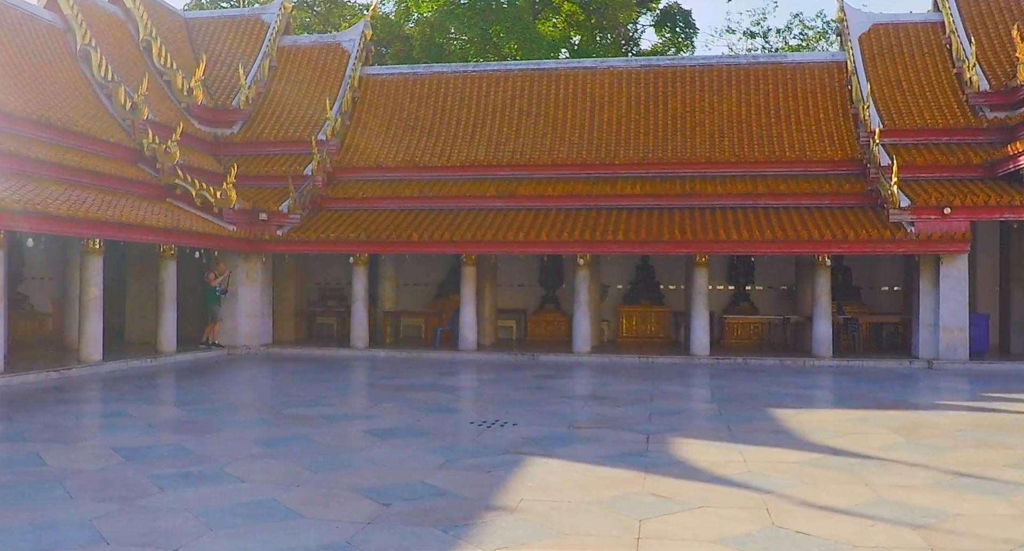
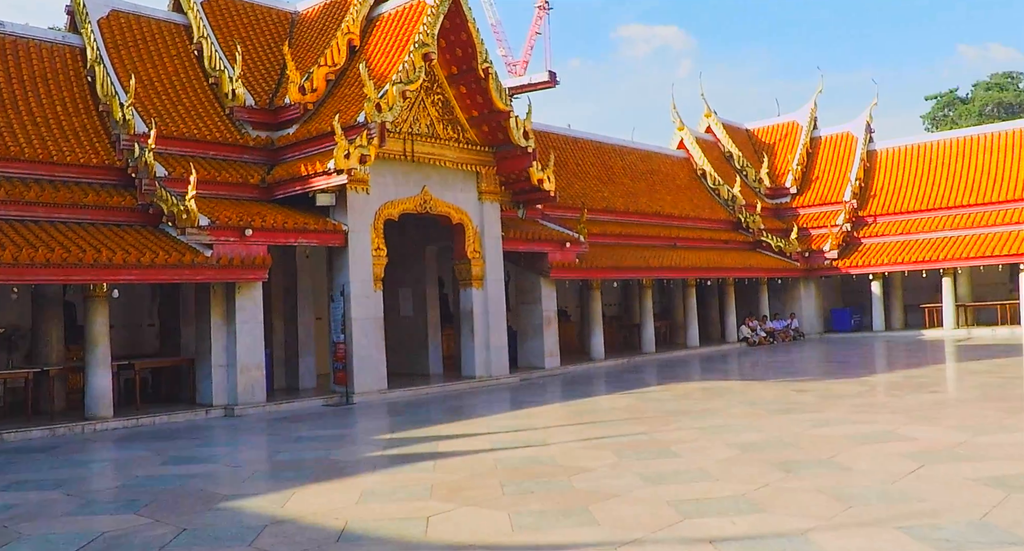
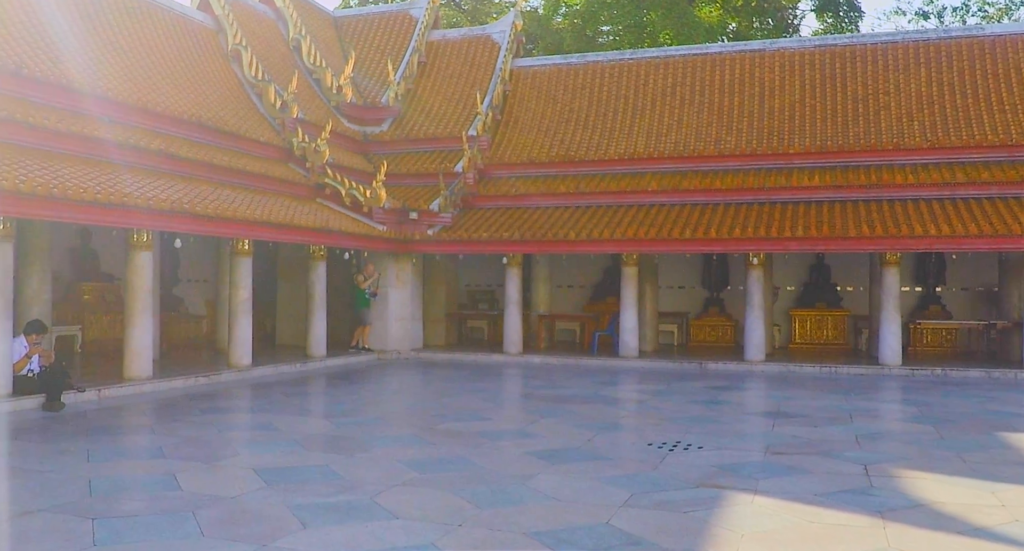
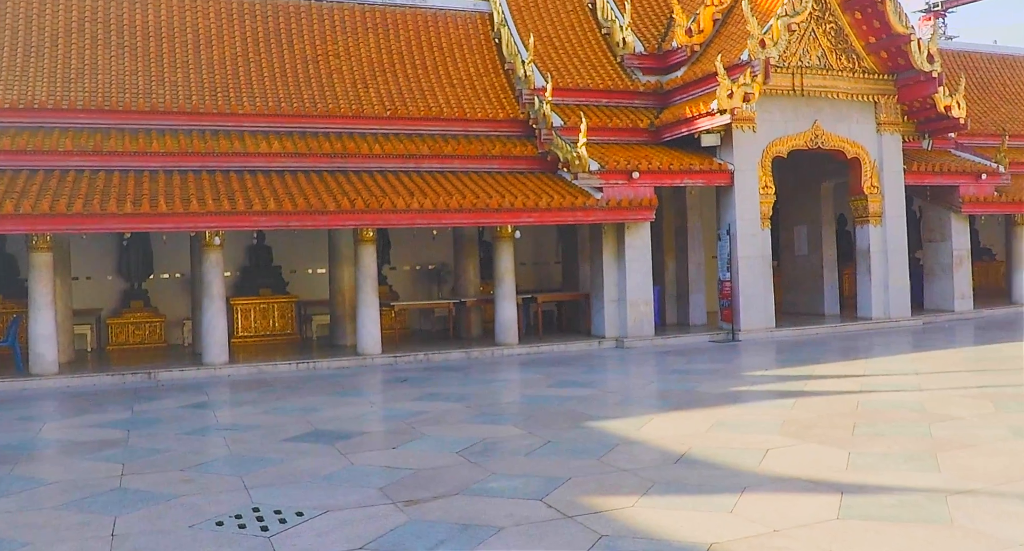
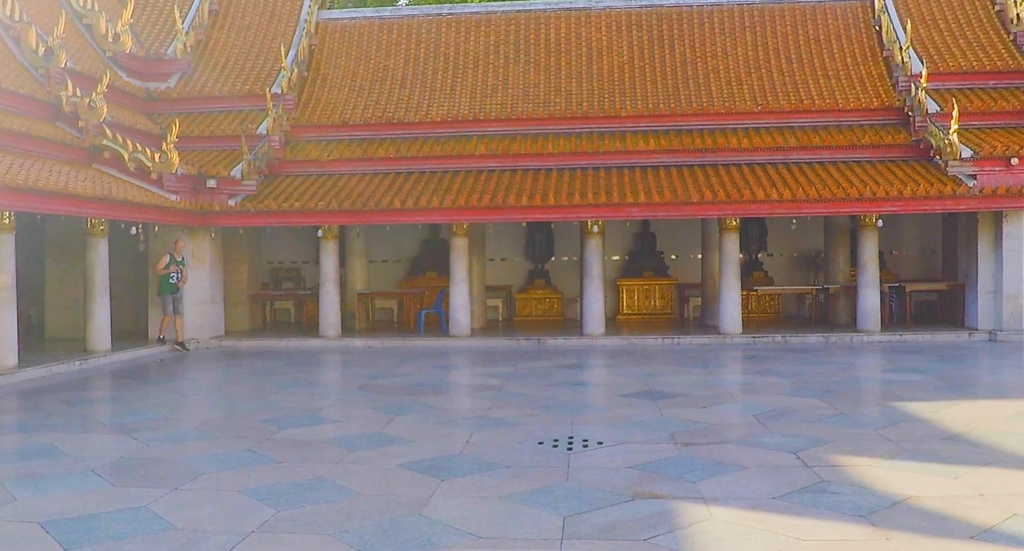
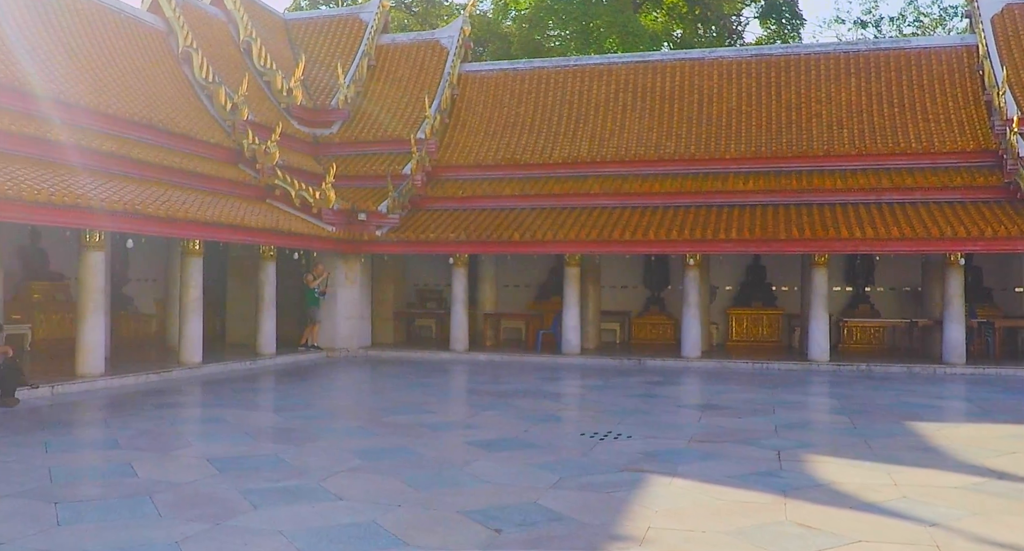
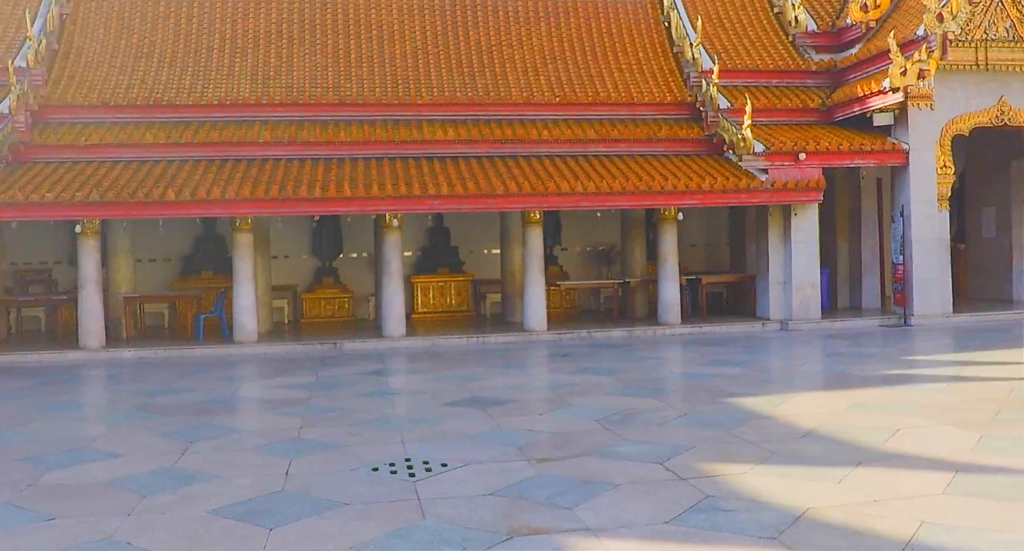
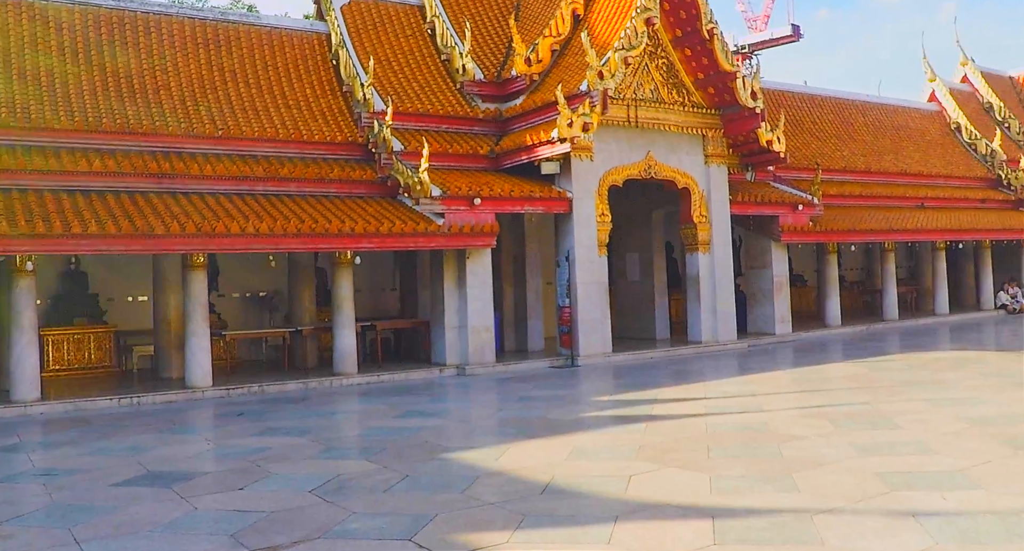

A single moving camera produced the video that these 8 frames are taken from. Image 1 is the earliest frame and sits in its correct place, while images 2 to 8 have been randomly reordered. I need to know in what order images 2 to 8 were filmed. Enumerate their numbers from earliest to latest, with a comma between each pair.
6, 3, 5, 7, 4, 8, 2
